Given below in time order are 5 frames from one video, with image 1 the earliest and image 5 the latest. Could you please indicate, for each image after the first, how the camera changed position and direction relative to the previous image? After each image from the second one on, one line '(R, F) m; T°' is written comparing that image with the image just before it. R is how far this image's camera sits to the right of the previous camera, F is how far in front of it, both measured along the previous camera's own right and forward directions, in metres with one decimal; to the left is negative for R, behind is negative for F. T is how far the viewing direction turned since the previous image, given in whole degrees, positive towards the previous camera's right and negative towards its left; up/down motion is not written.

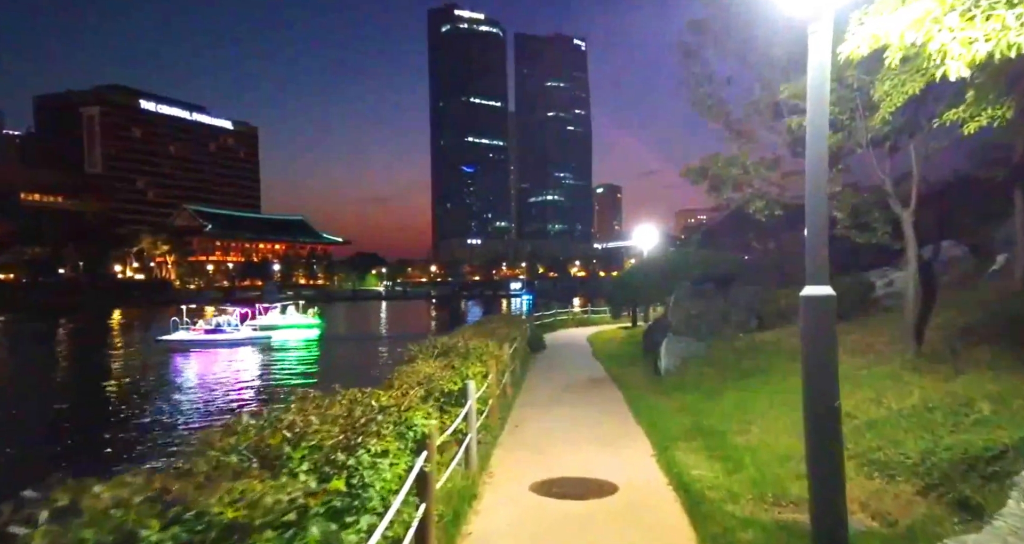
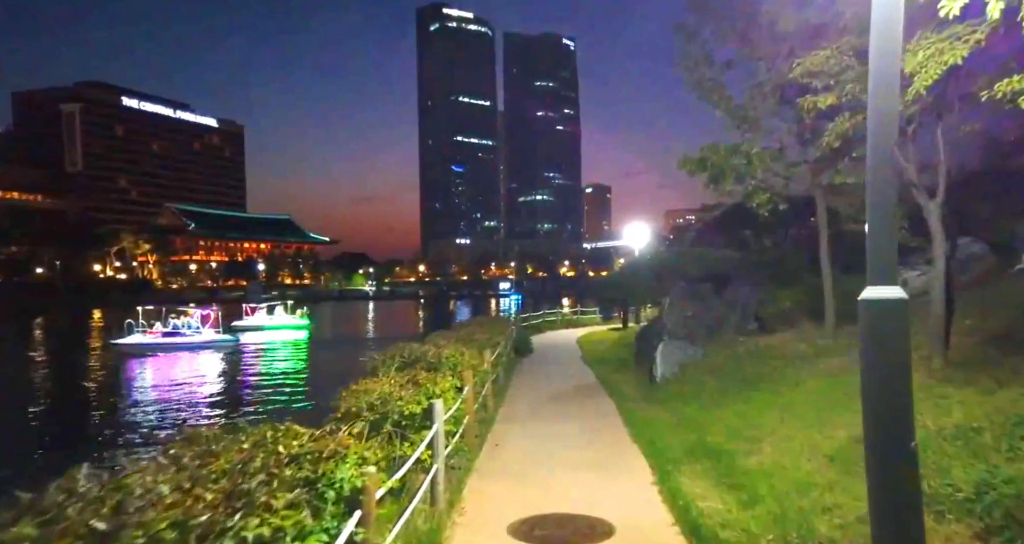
(+0.1, +1.3) m; +1°
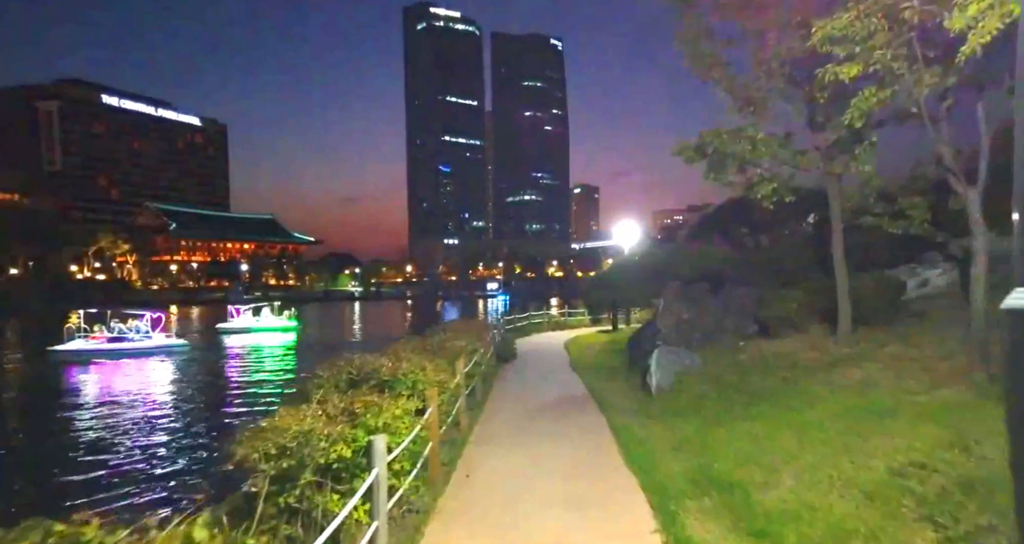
(+0.2, +1.5) m; +1°
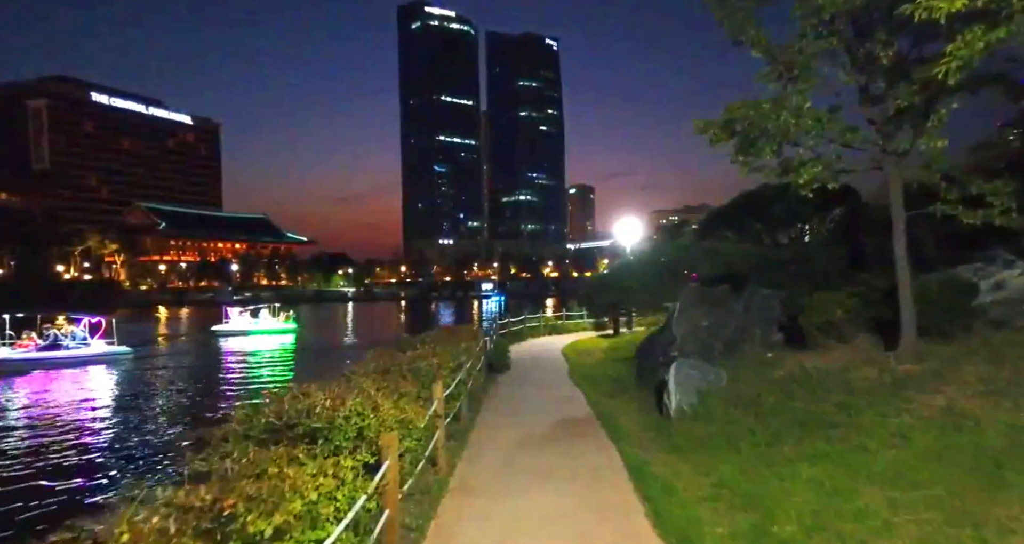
(+0.1, +2.2) m; 0°
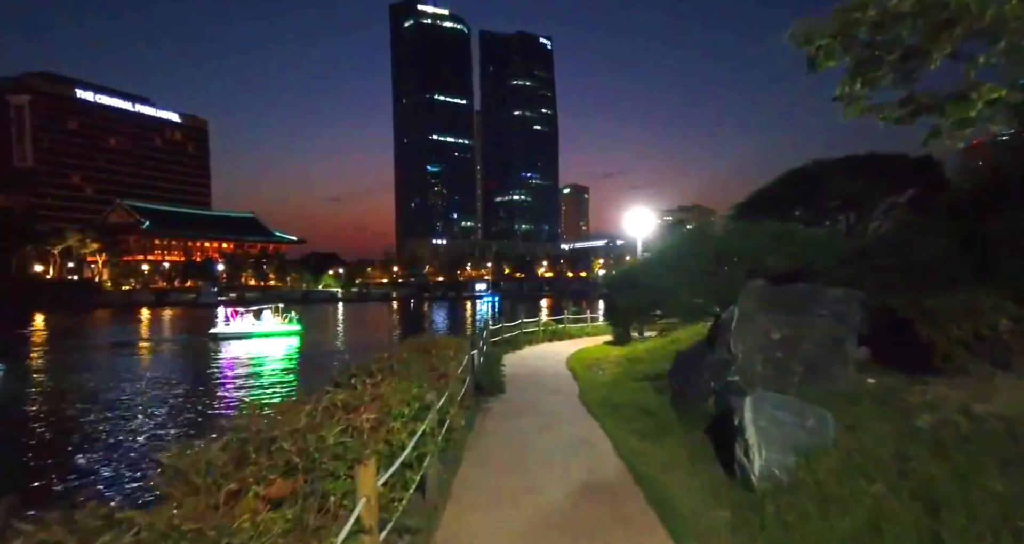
(0.0, +4.0) m; +1°
